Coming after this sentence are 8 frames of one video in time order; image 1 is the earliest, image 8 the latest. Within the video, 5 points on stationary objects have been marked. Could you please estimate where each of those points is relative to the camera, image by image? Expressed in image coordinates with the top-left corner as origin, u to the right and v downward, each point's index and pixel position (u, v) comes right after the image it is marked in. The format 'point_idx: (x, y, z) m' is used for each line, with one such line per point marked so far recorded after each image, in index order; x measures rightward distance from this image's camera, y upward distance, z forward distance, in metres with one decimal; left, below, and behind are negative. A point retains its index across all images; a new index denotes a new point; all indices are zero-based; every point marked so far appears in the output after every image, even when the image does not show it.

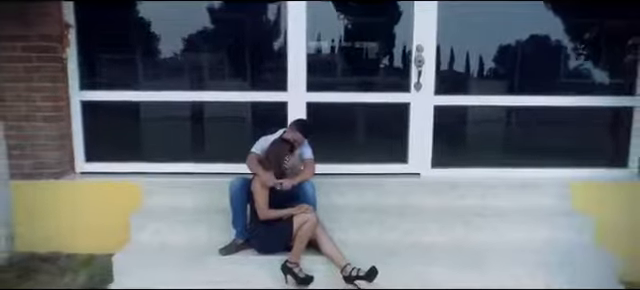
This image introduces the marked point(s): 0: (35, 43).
0: (-2.1, +0.8, +4.3) m
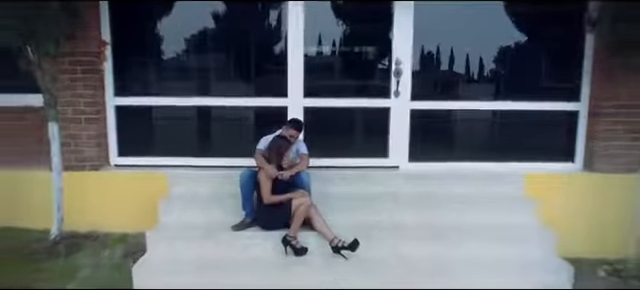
0: (-2.1, +0.8, +5.2) m
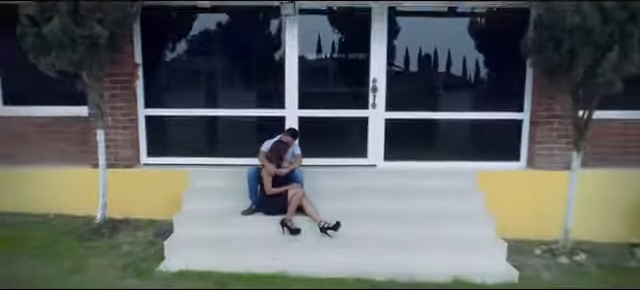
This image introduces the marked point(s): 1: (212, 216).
0: (-2.2, +0.8, +6.4) m
1: (-1.1, -0.7, +5.9) m
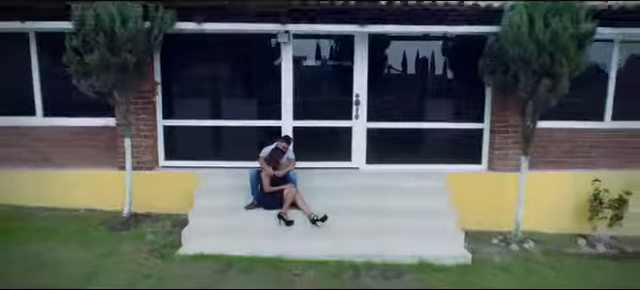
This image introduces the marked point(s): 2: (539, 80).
0: (-2.3, +0.7, +7.6) m
1: (-1.2, -0.8, +7.1) m
2: (+2.5, +0.7, +6.6) m
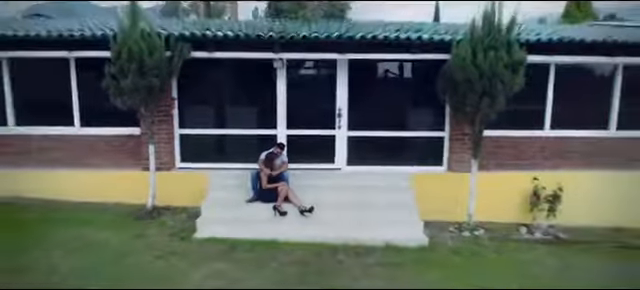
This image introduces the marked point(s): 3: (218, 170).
0: (-2.5, +0.6, +9.3) m
1: (-1.4, -0.9, +8.7) m
2: (+2.3, +0.7, +8.2) m
3: (-1.7, -0.4, +9.4) m
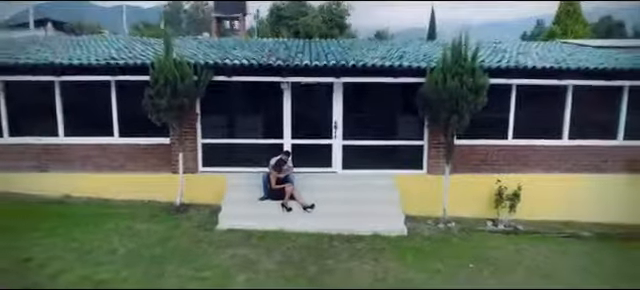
0: (-2.5, +0.5, +11.1) m
1: (-1.4, -1.0, +10.5) m
2: (+2.3, +0.5, +10.0) m
3: (-1.7, -0.6, +11.3) m
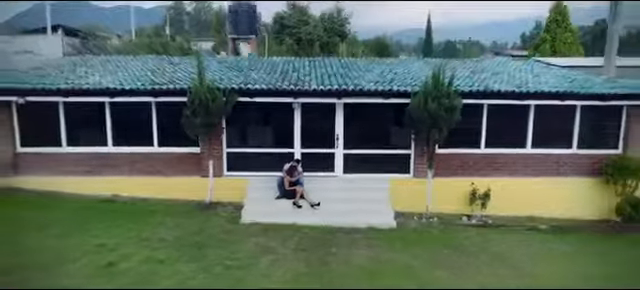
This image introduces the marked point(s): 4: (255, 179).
0: (-2.4, +0.3, +13.4) m
1: (-1.3, -1.2, +12.8) m
2: (+2.4, +0.3, +12.3) m
3: (-1.6, -0.7, +13.6) m
4: (-1.5, -0.8, +13.4) m
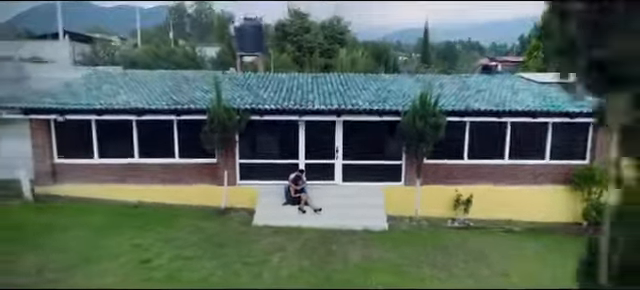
0: (-2.4, 0.0, +15.2) m
1: (-1.3, -1.5, +14.6) m
2: (+2.4, 0.0, +14.1) m
3: (-1.5, -1.1, +15.3) m
4: (-1.5, -1.1, +15.2) m
